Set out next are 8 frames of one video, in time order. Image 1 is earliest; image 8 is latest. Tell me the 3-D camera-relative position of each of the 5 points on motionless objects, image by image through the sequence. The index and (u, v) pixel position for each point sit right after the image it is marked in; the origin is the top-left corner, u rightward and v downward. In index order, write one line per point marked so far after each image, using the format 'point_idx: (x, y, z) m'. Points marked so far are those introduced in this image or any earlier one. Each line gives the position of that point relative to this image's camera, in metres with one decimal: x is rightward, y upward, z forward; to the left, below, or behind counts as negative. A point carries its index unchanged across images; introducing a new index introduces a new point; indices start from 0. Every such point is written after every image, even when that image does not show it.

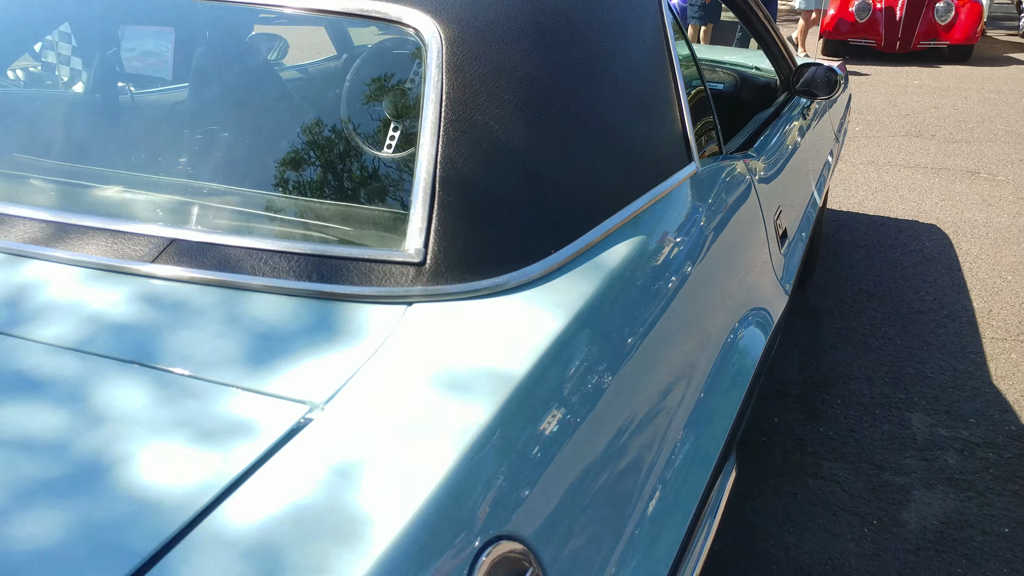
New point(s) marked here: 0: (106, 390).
0: (-0.4, -0.1, +0.9) m
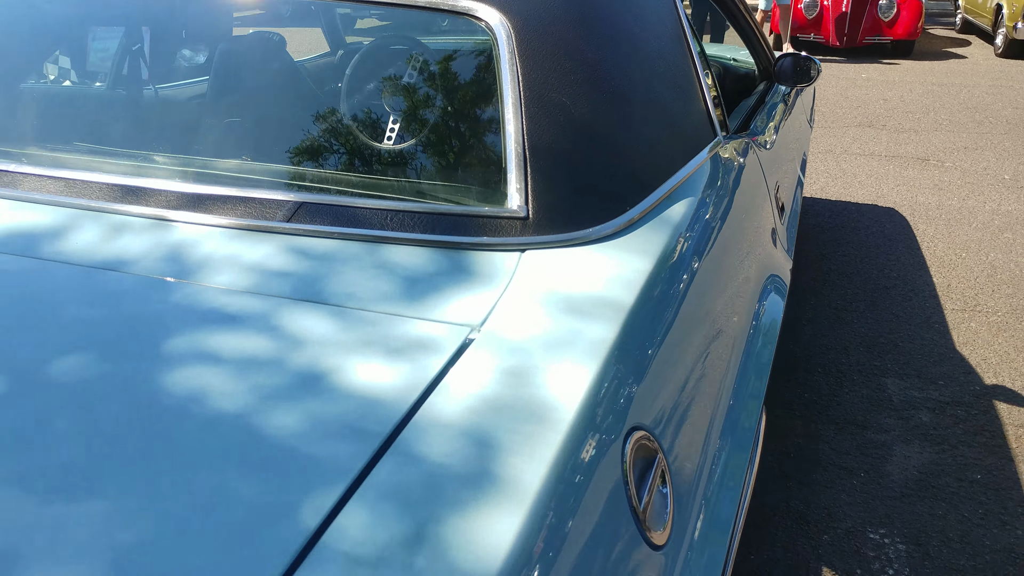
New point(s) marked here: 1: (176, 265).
0: (-0.2, 0.0, +1.0) m
1: (-0.4, 0.0, +1.1) m
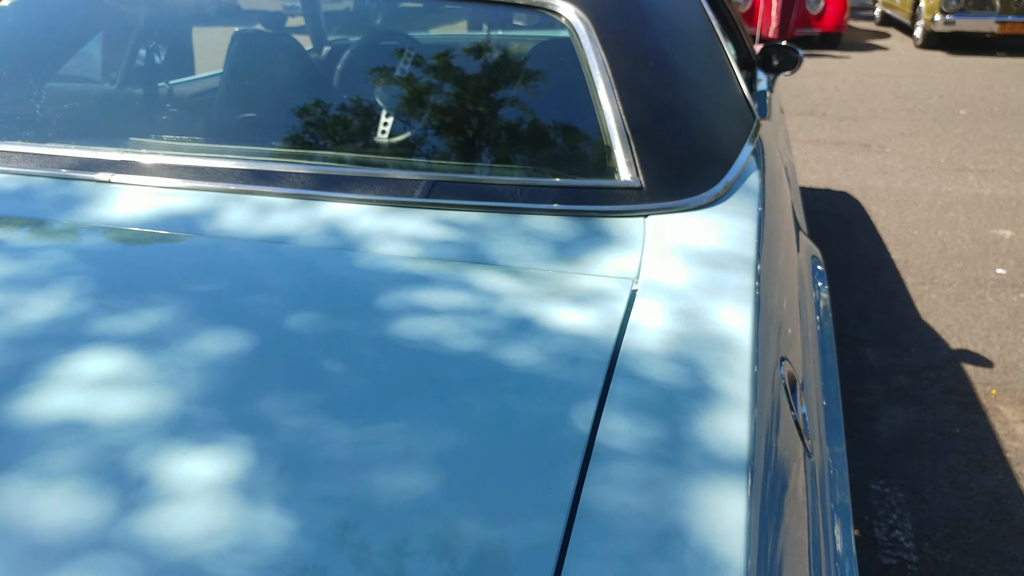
0: (0.0, 0.0, +1.1) m
1: (-0.2, +0.1, +1.2) m
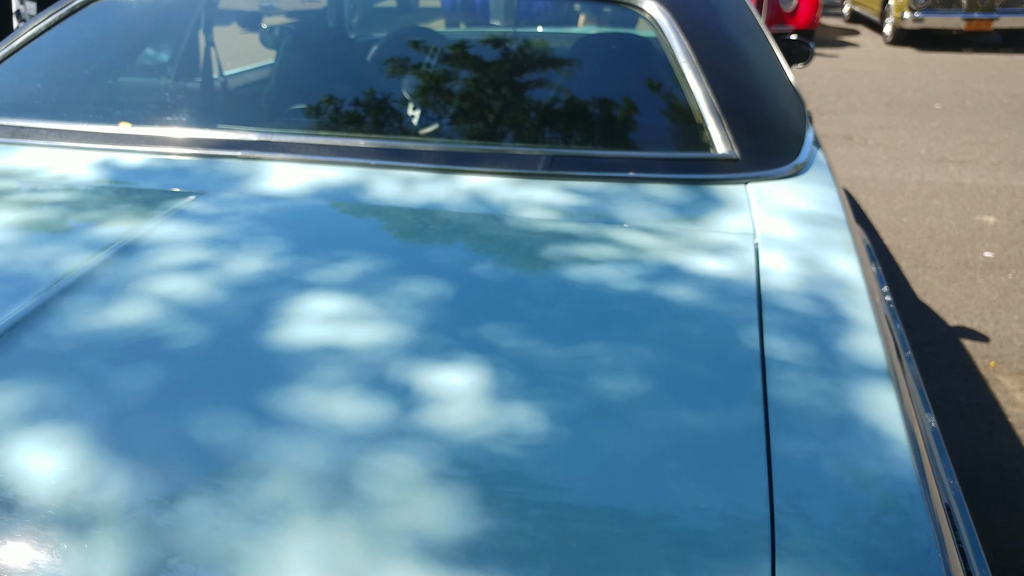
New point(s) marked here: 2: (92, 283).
0: (+0.2, +0.1, +1.3) m
1: (0.0, +0.1, +1.4) m
2: (-0.6, 0.0, +1.2) m
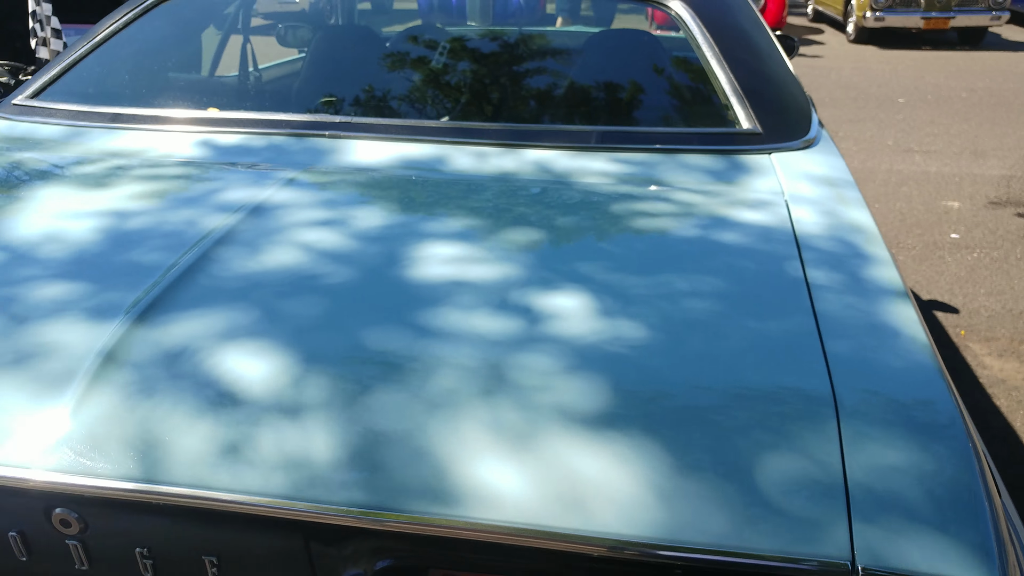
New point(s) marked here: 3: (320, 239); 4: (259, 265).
0: (+0.3, +0.2, +1.5) m
1: (+0.1, +0.2, +1.6) m
2: (-0.4, +0.1, +1.4) m
3: (-0.3, +0.1, +1.4) m
4: (-0.4, 0.0, +1.3) m
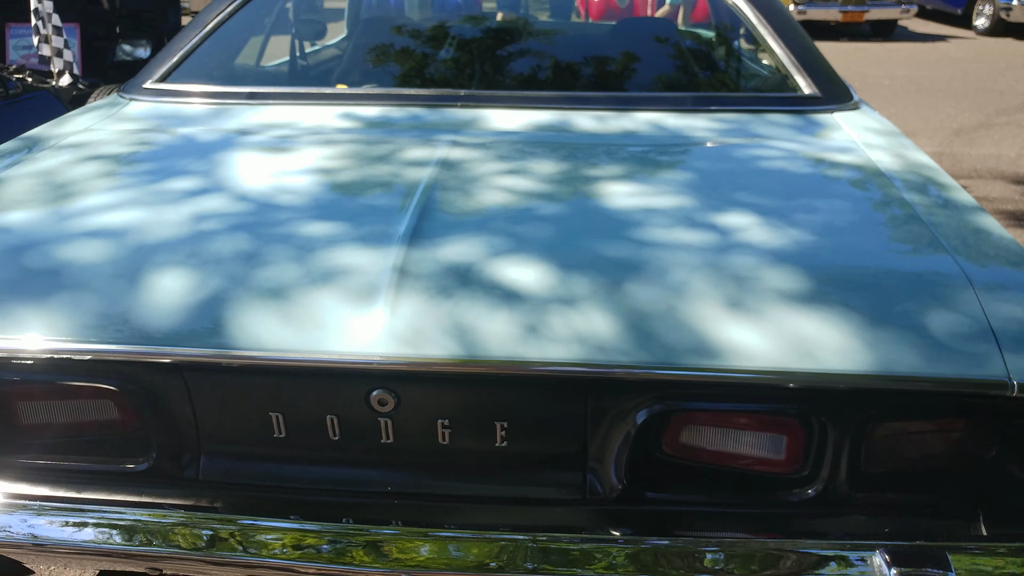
0: (+0.6, +0.3, +1.9) m
1: (+0.3, +0.4, +1.9) m
2: (-0.1, +0.2, +1.6) m
3: (0.0, +0.2, +1.6) m
4: (-0.1, +0.2, +1.6) m
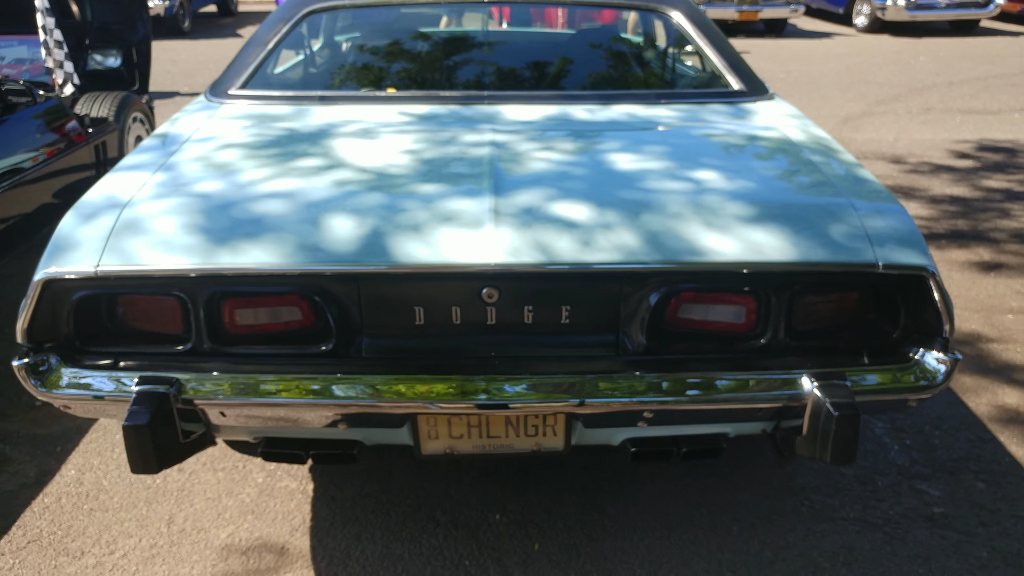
0: (+0.6, +0.5, +2.6) m
1: (+0.4, +0.5, +2.7) m
2: (0.0, +0.4, +2.3) m
3: (+0.1, +0.4, +2.3) m
4: (0.0, +0.3, +2.3) m
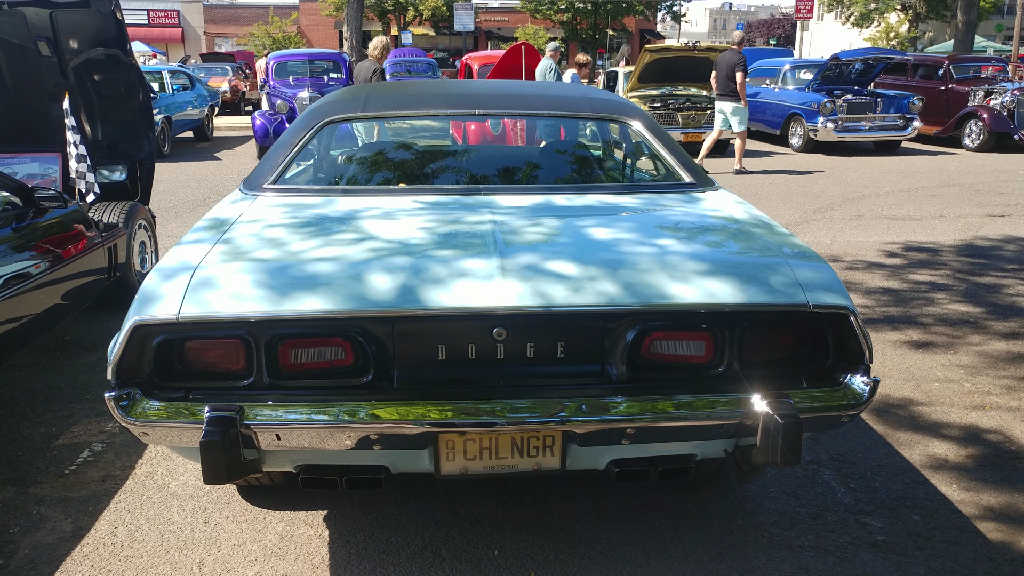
0: (+0.6, +0.3, +3.2) m
1: (+0.4, +0.3, +3.2) m
2: (0.0, +0.2, +2.8) m
3: (+0.1, +0.2, +2.9) m
4: (0.0, +0.2, +2.8) m
